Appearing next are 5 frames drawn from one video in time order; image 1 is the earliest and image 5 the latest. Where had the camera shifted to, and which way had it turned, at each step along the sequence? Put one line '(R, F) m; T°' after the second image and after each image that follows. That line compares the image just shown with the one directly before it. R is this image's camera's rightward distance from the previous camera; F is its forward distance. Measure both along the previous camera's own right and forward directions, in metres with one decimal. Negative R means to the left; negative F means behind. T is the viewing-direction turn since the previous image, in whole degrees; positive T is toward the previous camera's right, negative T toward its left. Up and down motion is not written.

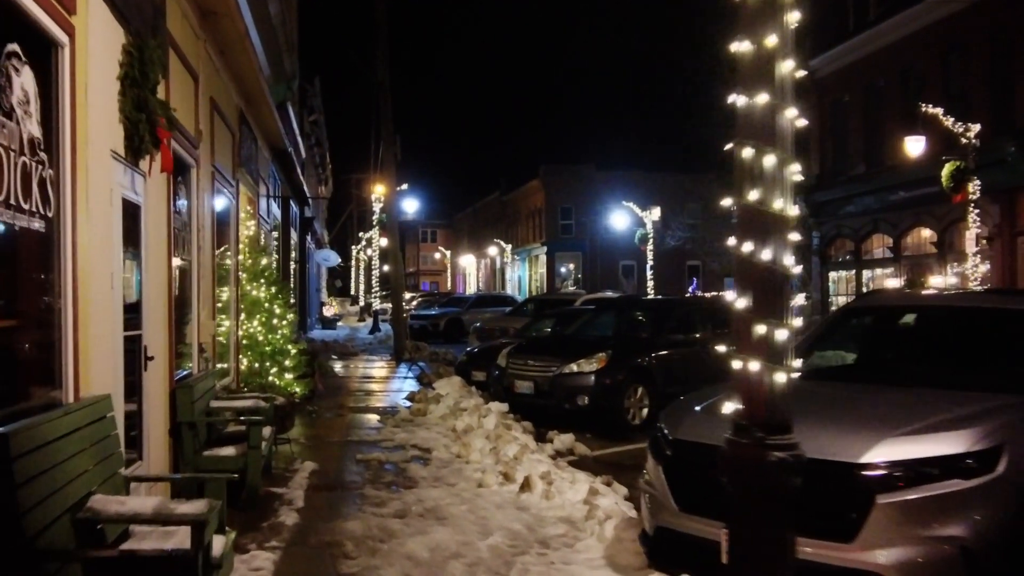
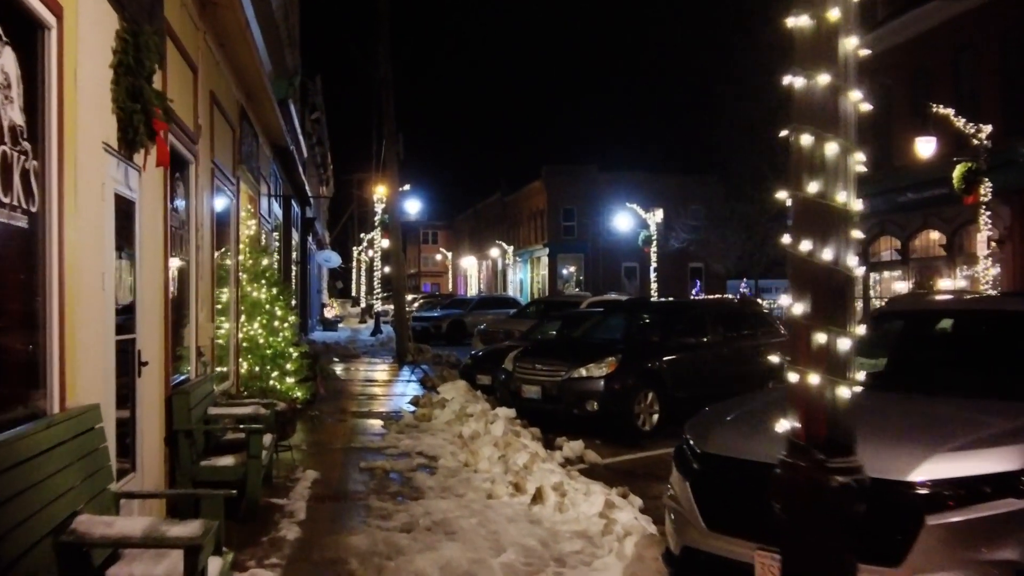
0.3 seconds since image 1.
(-0.1, +0.3) m; 0°
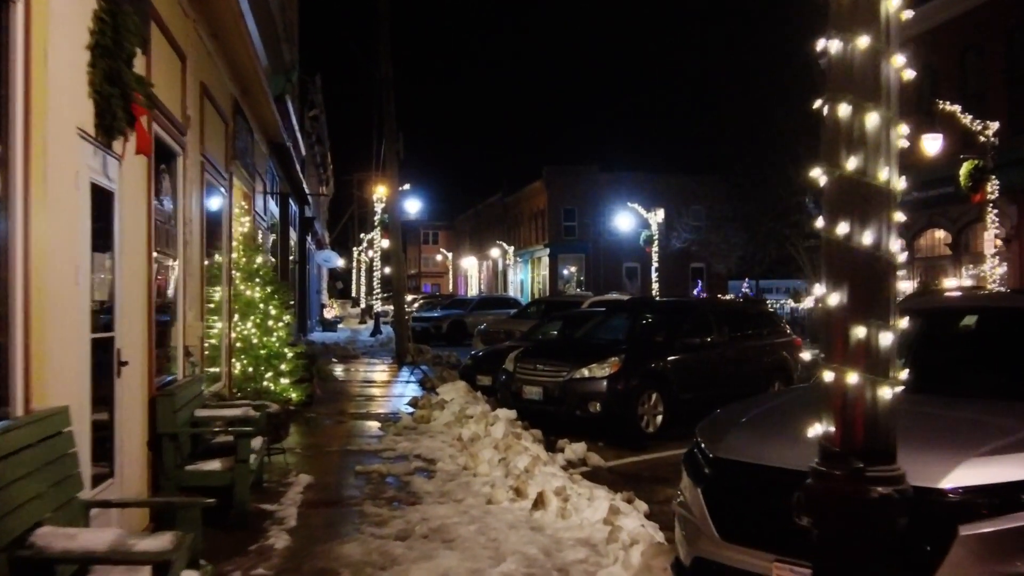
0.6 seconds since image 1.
(0.0, +0.3) m; 0°
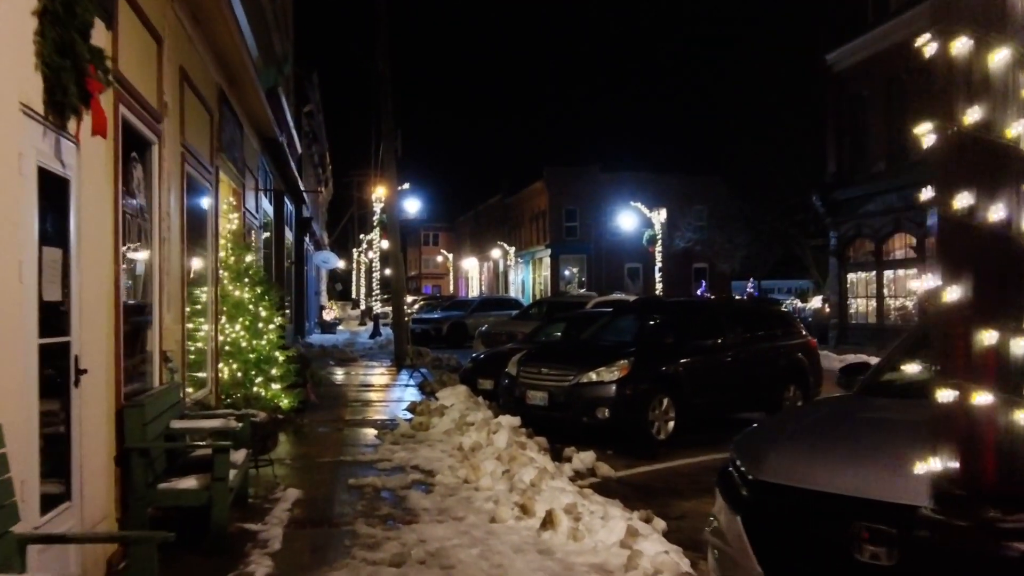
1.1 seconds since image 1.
(0.0, +0.6) m; 0°
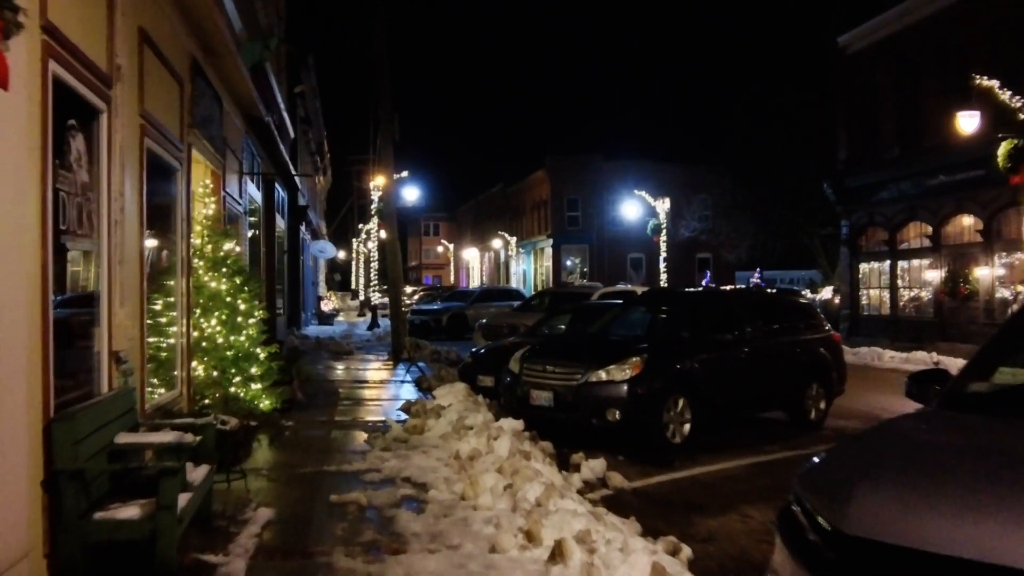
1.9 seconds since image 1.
(0.0, +0.9) m; 0°
